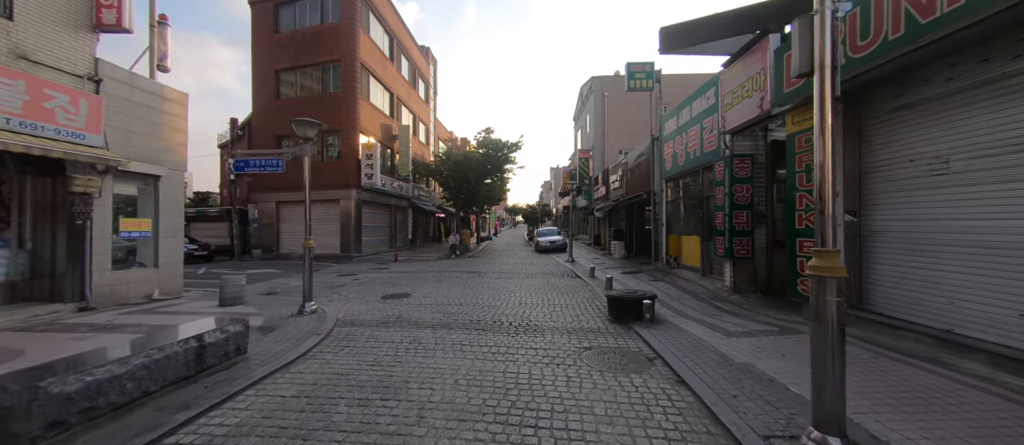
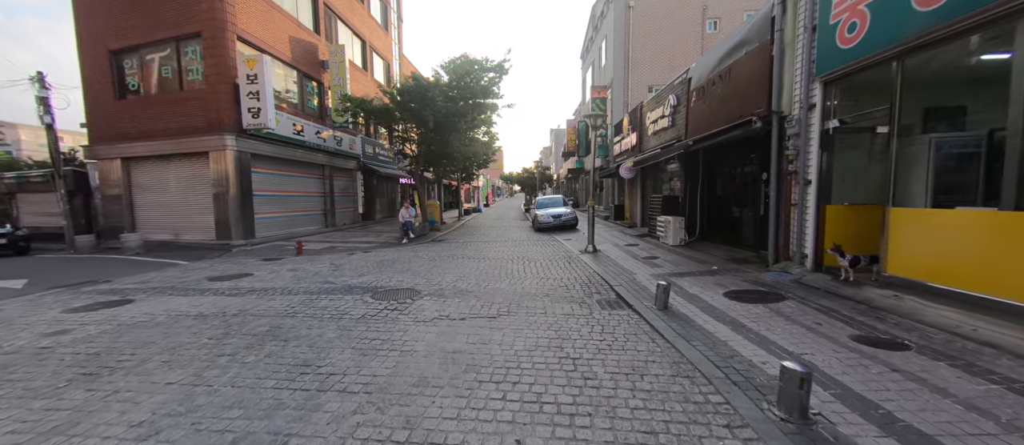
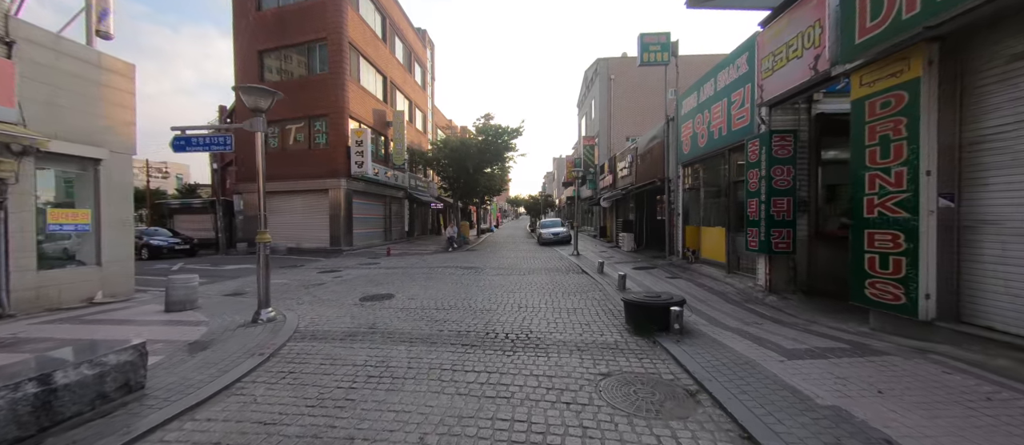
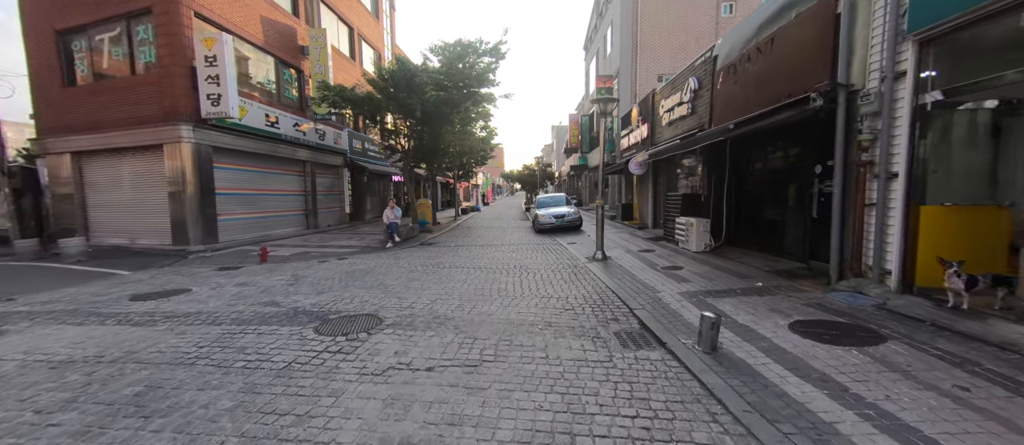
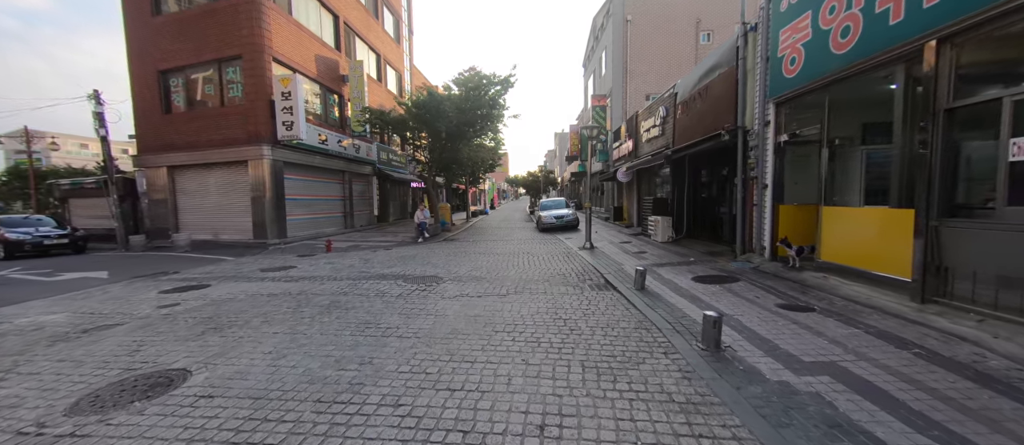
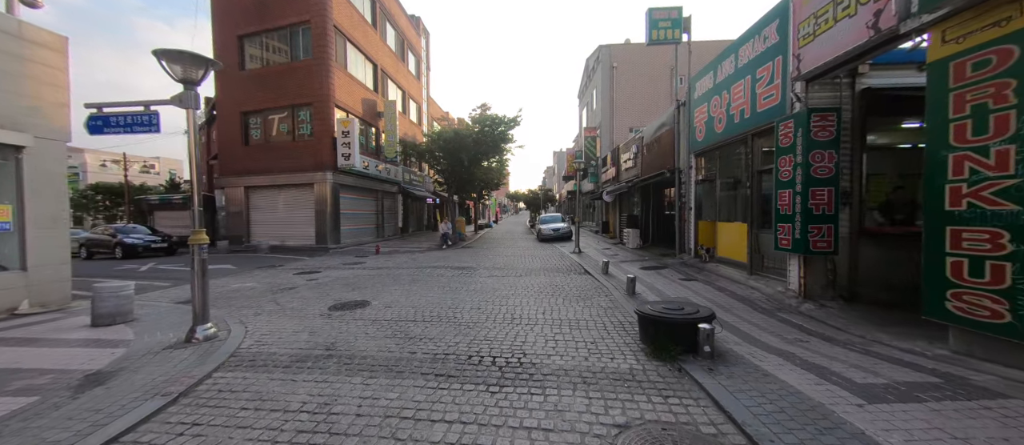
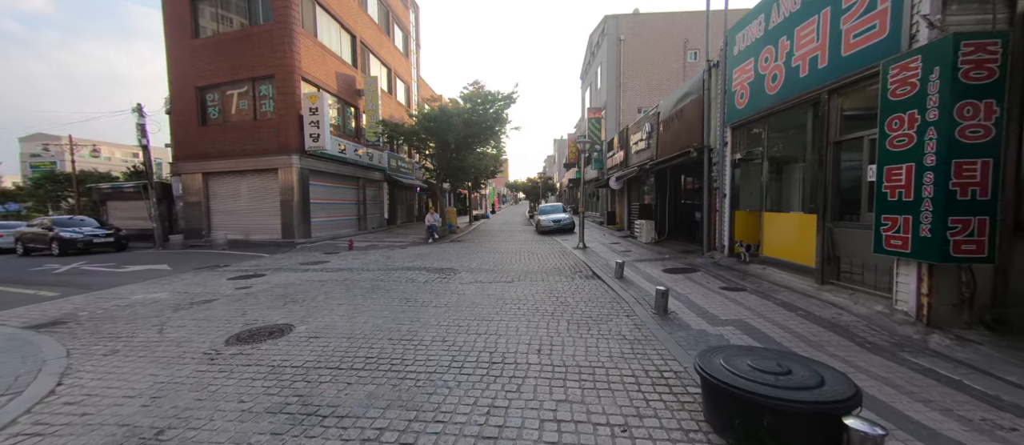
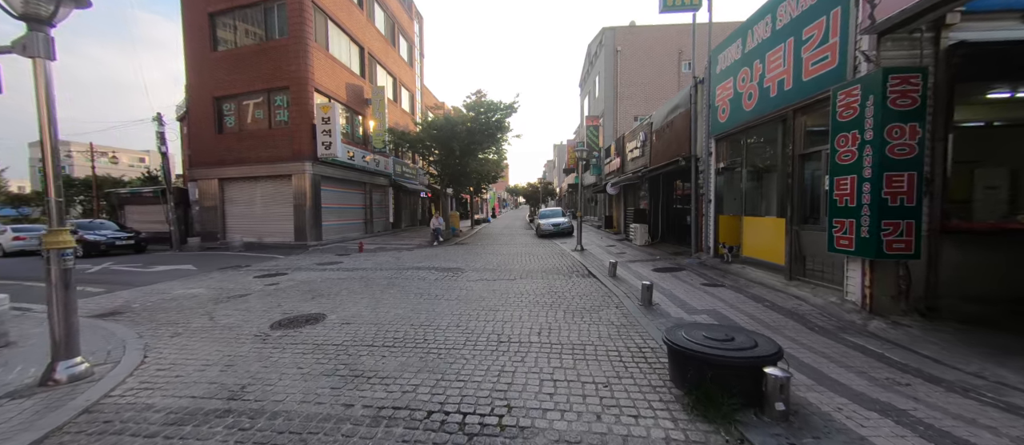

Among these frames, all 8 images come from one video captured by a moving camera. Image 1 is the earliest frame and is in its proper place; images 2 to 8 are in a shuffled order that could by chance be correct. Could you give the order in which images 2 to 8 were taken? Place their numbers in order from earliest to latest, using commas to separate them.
3, 6, 8, 7, 5, 2, 4
